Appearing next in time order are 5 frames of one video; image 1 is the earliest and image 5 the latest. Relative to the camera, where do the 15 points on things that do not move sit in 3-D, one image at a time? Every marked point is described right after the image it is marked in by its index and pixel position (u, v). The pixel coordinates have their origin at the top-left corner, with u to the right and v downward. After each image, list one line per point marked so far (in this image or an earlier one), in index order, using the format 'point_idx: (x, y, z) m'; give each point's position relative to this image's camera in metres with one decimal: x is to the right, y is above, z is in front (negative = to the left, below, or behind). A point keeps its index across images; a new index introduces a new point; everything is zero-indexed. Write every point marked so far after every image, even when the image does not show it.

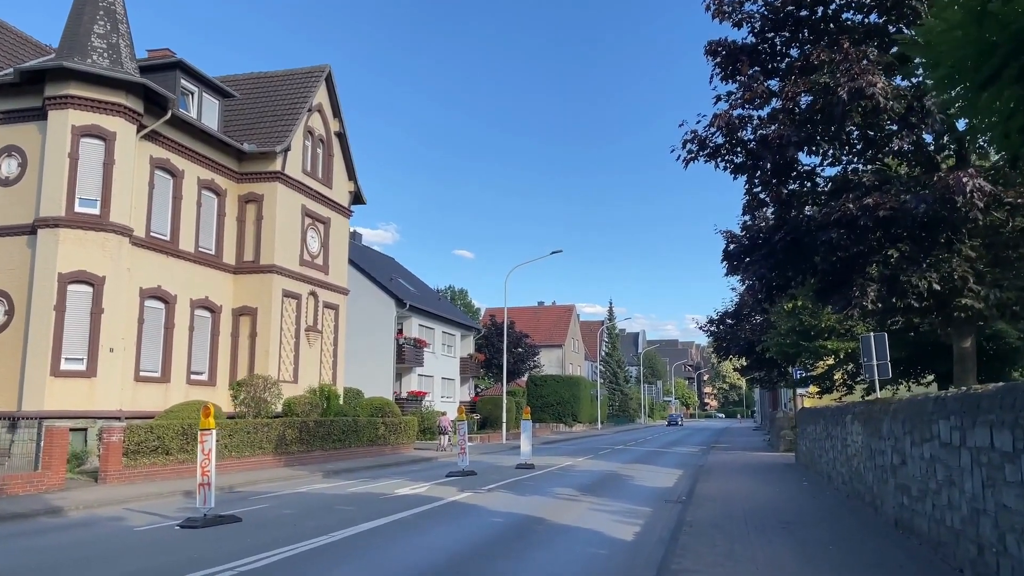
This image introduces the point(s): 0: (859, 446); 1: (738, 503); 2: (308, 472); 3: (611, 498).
0: (+5.1, -2.3, +11.7) m
1: (+3.7, -3.5, +13.1) m
2: (-5.1, -4.5, +20.0) m
3: (+1.7, -3.6, +13.8) m
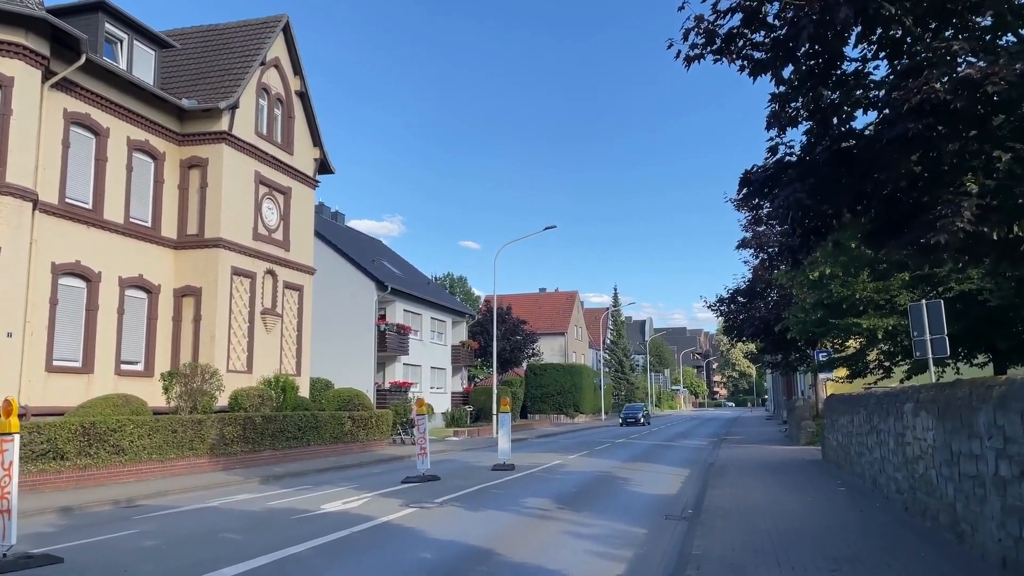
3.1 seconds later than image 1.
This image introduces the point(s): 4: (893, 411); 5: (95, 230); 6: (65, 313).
0: (+4.4, -1.7, +8.5) m
1: (+3.1, -2.9, +10.0) m
2: (-5.6, -3.9, +16.9) m
3: (+1.1, -3.0, +10.6) m
4: (+5.0, -1.6, +10.5) m
5: (-10.0, +1.4, +19.4) m
6: (-10.3, -0.6, +18.6) m
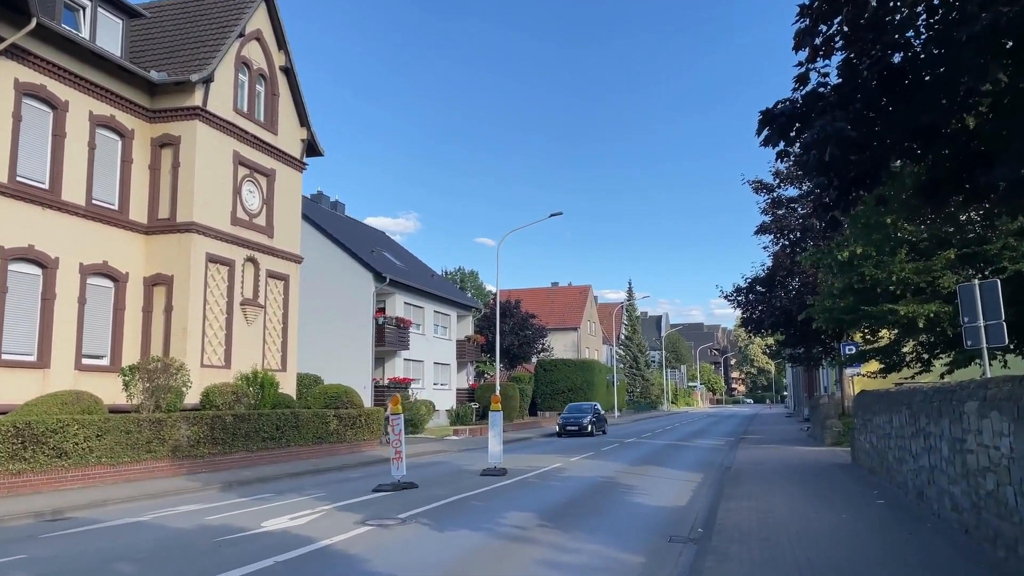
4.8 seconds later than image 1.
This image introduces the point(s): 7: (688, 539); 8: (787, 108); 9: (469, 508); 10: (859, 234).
0: (+4.1, -1.4, +6.7) m
1: (+2.8, -2.6, +8.1) m
2: (-5.8, -3.7, +15.2) m
3: (+0.8, -2.7, +8.8) m
4: (+4.7, -1.3, +8.6) m
5: (-10.1, +1.7, +17.8) m
6: (-10.4, -0.3, +17.0) m
7: (+1.9, -2.7, +8.8) m
8: (+2.2, +1.5, +6.7) m
9: (-0.6, -2.9, +10.7) m
10: (+6.2, +0.9, +14.3) m
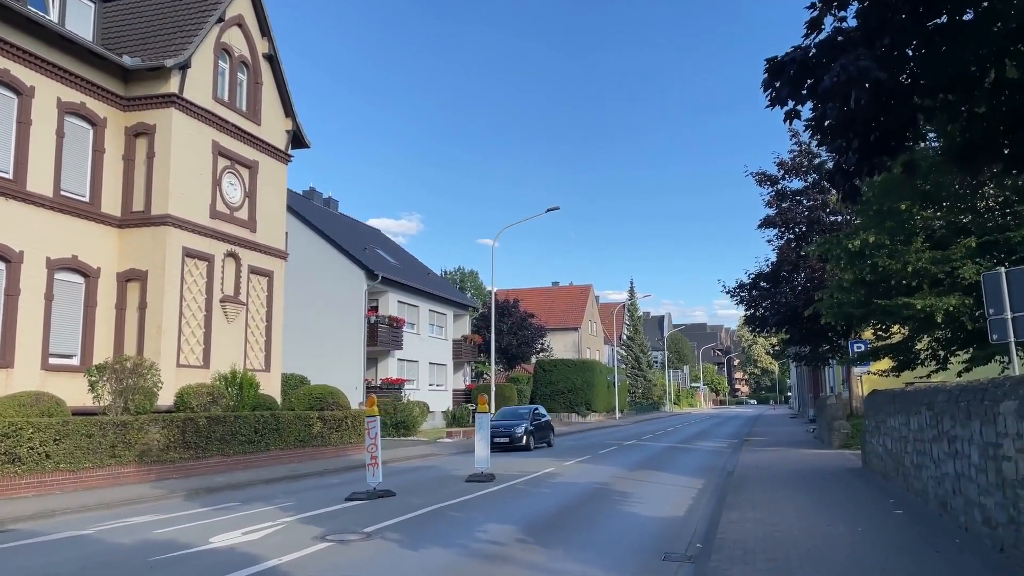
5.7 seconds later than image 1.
0: (+3.8, -1.3, +5.7) m
1: (+2.6, -2.5, +7.1) m
2: (-6.0, -3.5, +14.3) m
3: (+0.5, -2.6, +7.8) m
4: (+4.4, -1.2, +7.6) m
5: (-10.4, +1.8, +16.8) m
6: (-10.7, -0.2, +16.1) m
7: (+1.7, -2.6, +7.8) m
8: (+2.0, +1.6, +5.7) m
9: (-0.8, -2.8, +9.7) m
10: (+5.9, +1.1, +13.3) m
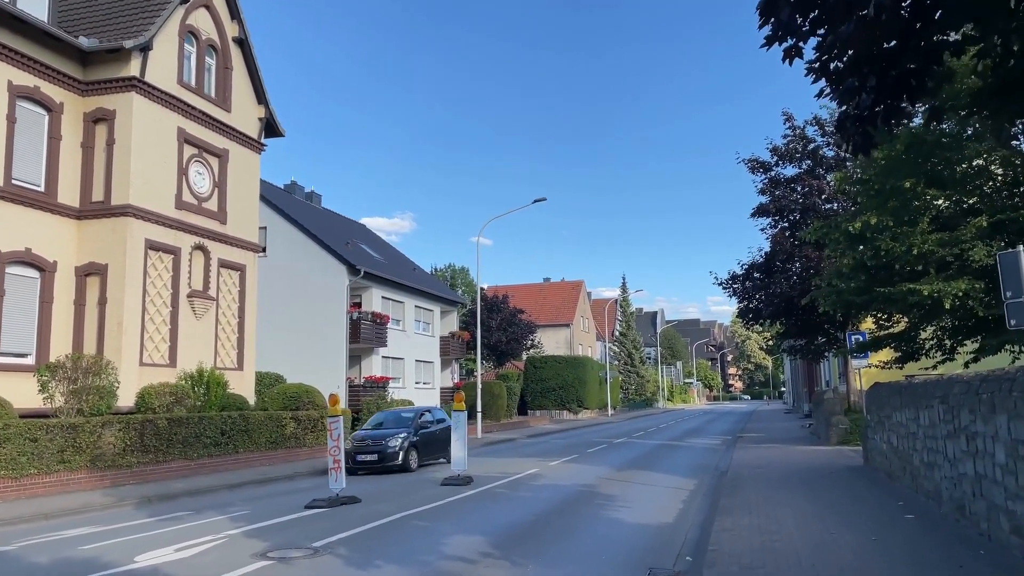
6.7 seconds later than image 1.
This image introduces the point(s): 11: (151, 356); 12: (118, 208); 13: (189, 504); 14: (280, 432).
0: (+3.5, -1.1, +4.7) m
1: (+2.3, -2.3, +6.2) m
2: (-6.3, -3.4, +13.2) m
3: (+0.2, -2.4, +6.9) m
4: (+4.1, -1.0, +6.7) m
5: (-10.8, +1.9, +15.8) m
6: (-11.1, -0.1, +15.0) m
7: (+1.4, -2.4, +6.8) m
8: (+1.7, +1.8, +4.7) m
9: (-1.2, -2.6, +8.7) m
10: (+5.6, +1.3, +12.4) m
11: (-8.3, -1.6, +18.7) m
12: (-8.9, +1.8, +18.2) m
13: (-5.0, -3.3, +12.4) m
14: (-5.6, -3.5, +19.4) m
